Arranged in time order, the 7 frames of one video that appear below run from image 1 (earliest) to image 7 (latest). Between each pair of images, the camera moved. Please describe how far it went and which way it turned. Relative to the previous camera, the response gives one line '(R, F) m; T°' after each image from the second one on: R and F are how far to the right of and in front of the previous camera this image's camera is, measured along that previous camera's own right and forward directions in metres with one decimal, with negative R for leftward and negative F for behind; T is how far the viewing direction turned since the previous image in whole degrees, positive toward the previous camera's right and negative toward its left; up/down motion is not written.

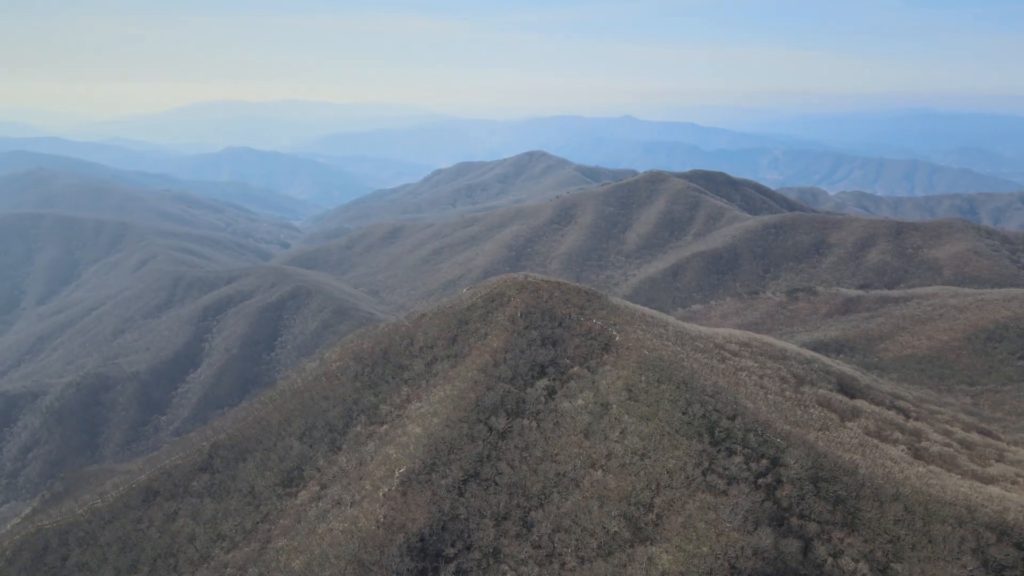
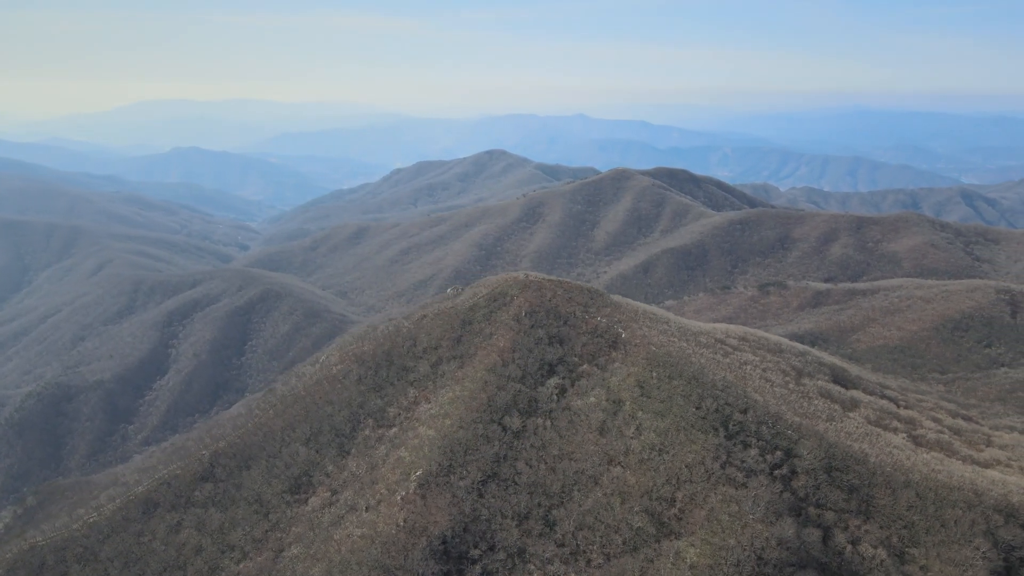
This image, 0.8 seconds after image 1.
(-1.9, +0.1) m; +4°
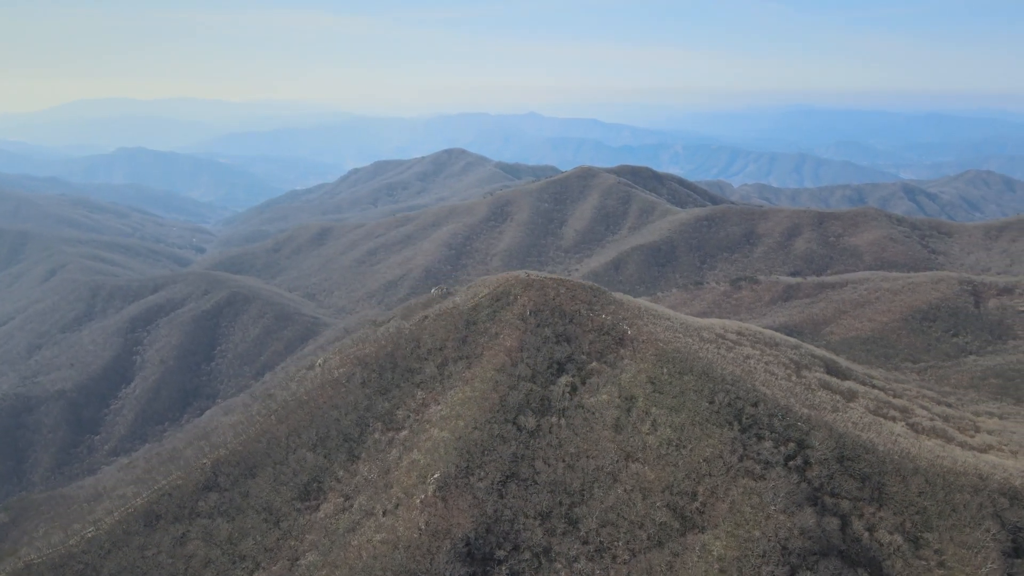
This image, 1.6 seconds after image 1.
(-1.9, +0.1) m; +4°
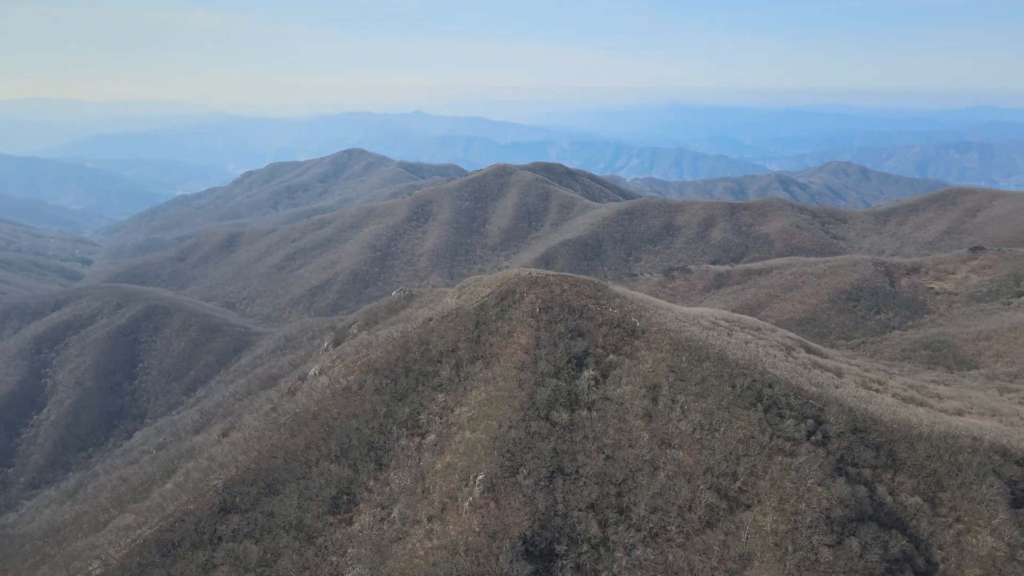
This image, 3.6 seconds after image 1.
(-4.6, +0.2) m; +9°
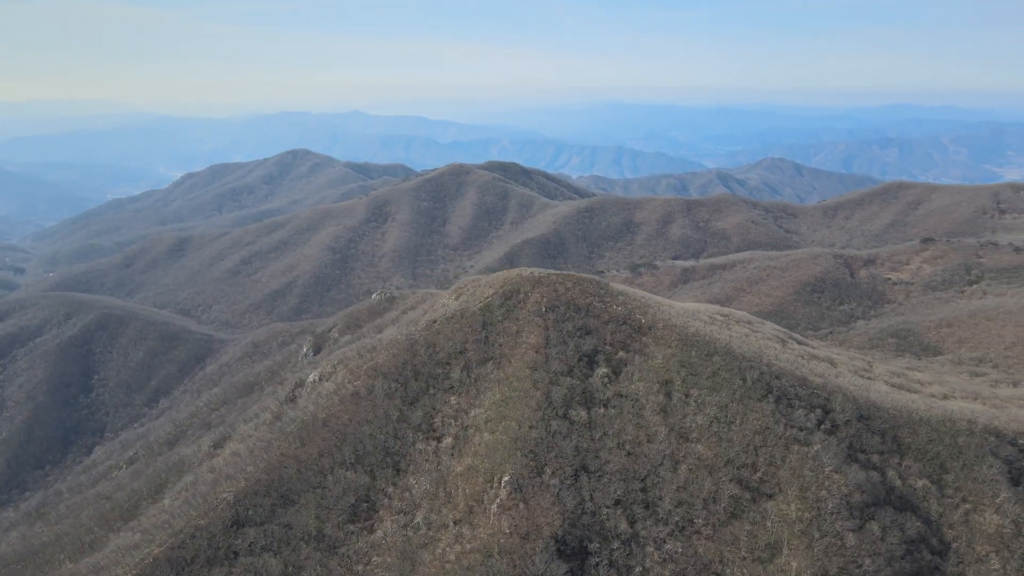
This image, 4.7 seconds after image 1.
(-2.5, +0.2) m; +5°
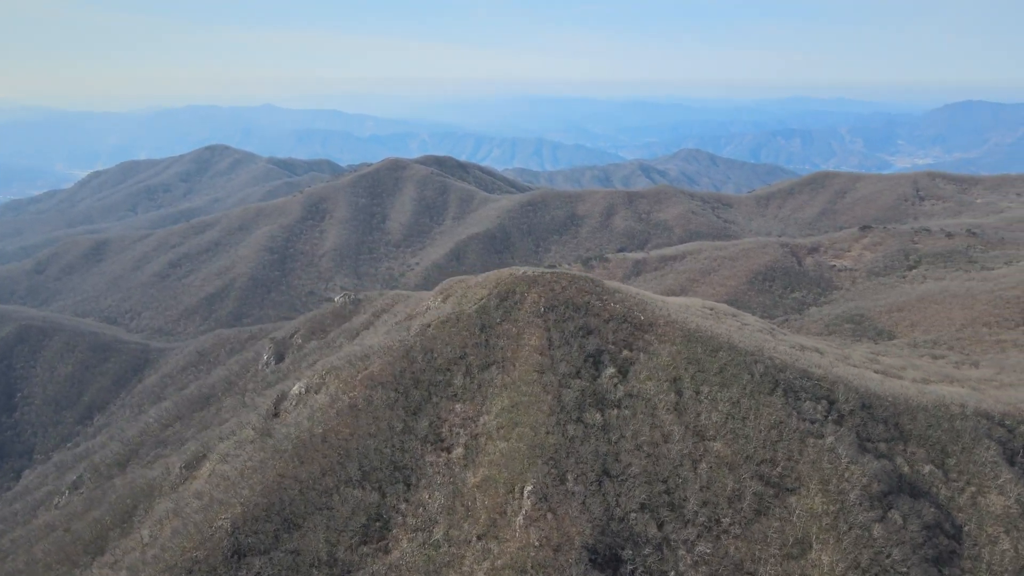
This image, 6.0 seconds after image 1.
(-2.9, +1.1) m; +6°
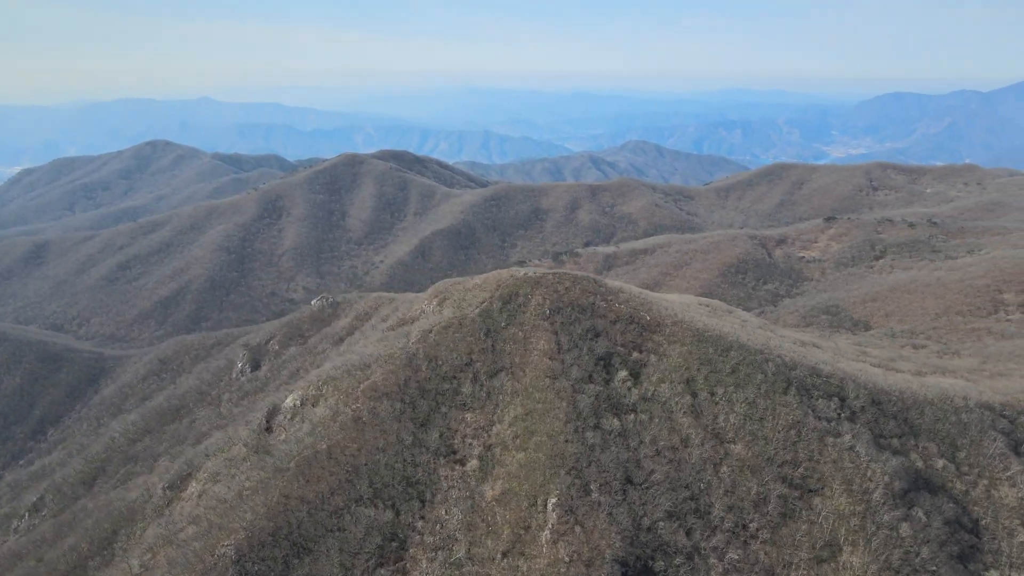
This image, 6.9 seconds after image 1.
(-2.1, +1.1) m; +4°
